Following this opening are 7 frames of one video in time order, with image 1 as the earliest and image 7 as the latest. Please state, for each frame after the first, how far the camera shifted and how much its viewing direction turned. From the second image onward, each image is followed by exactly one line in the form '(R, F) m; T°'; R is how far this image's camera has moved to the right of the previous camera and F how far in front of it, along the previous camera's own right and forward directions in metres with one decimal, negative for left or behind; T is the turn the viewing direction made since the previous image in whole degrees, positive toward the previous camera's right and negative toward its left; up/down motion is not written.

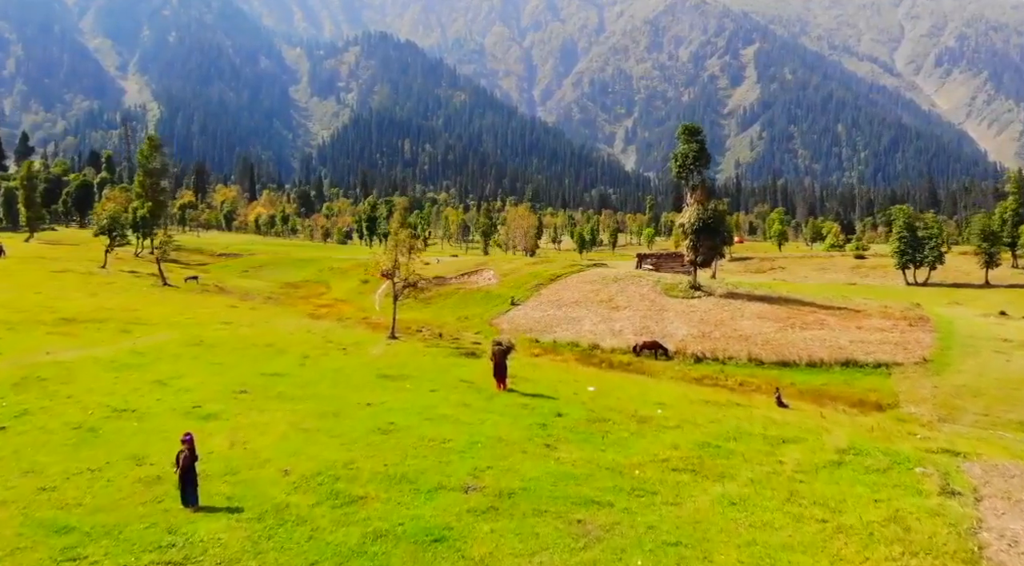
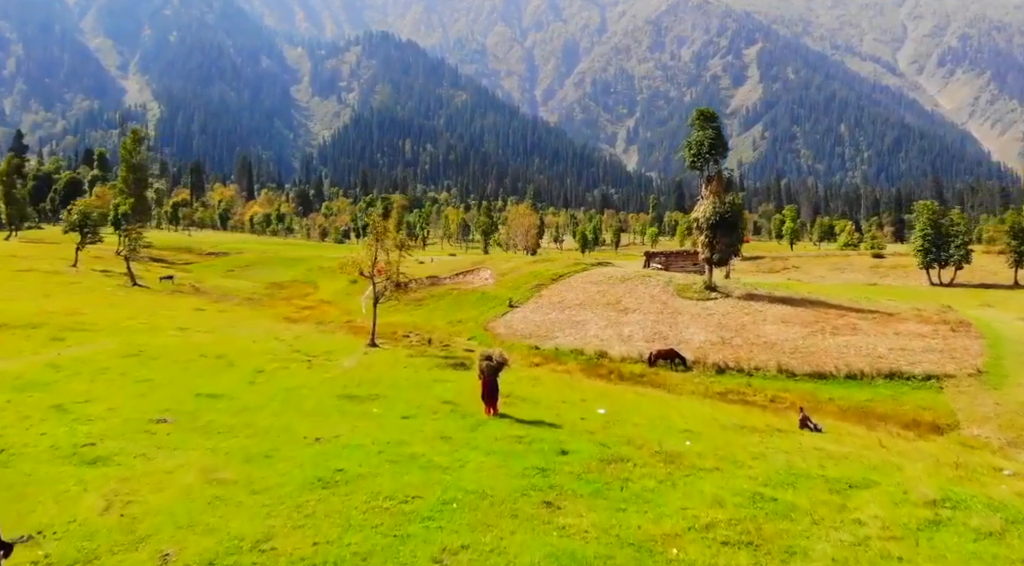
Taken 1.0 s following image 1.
(+0.4, +7.4) m; 0°
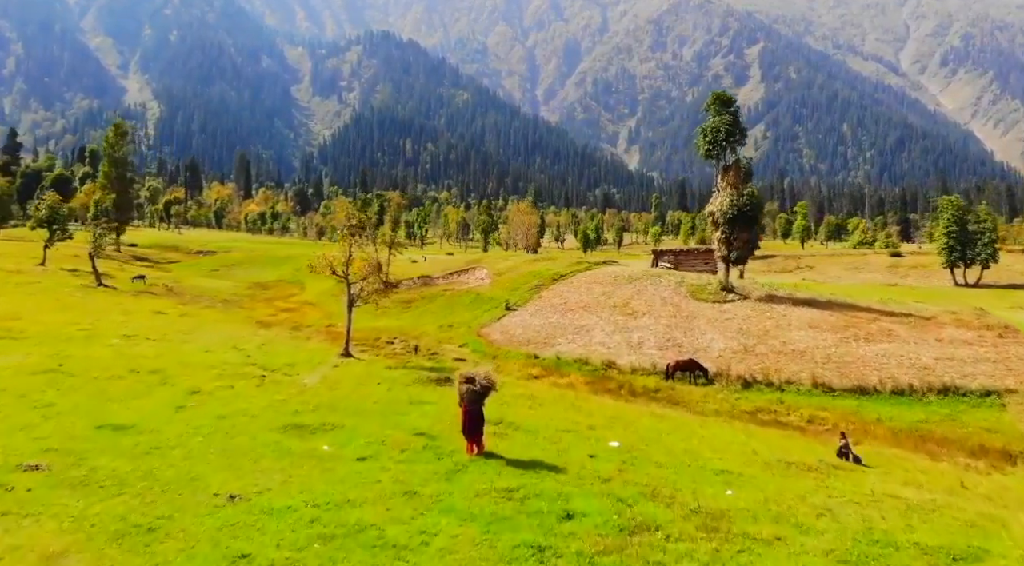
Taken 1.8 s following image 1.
(+0.4, +6.9) m; 0°
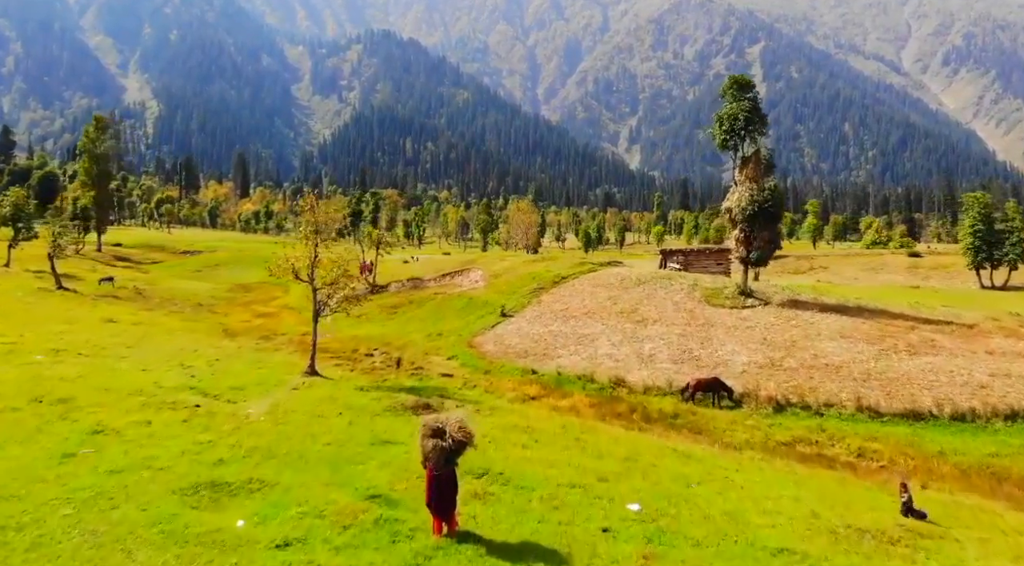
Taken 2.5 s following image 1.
(+0.4, +6.6) m; 0°
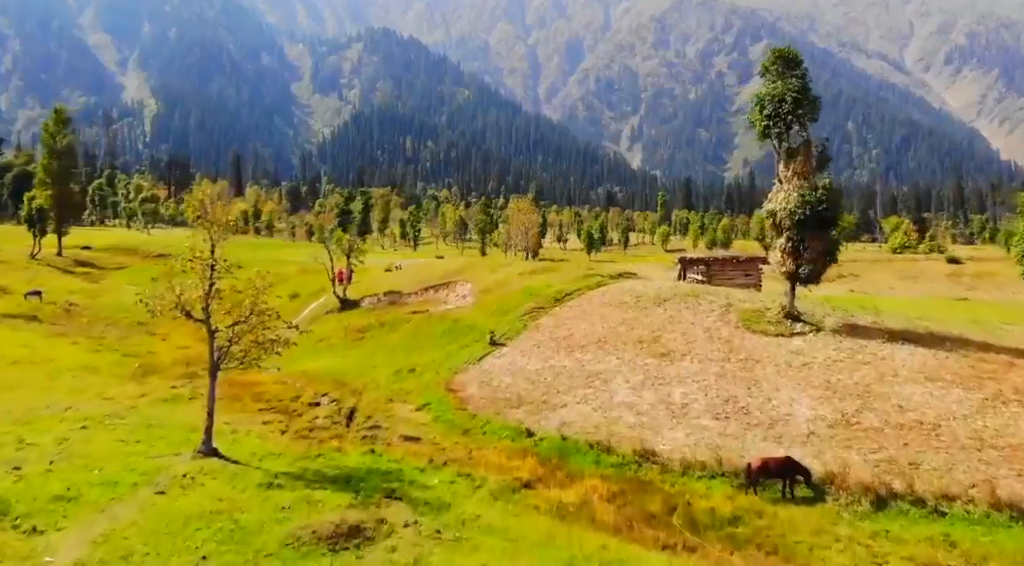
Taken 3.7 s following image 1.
(+0.6, +12.0) m; 0°
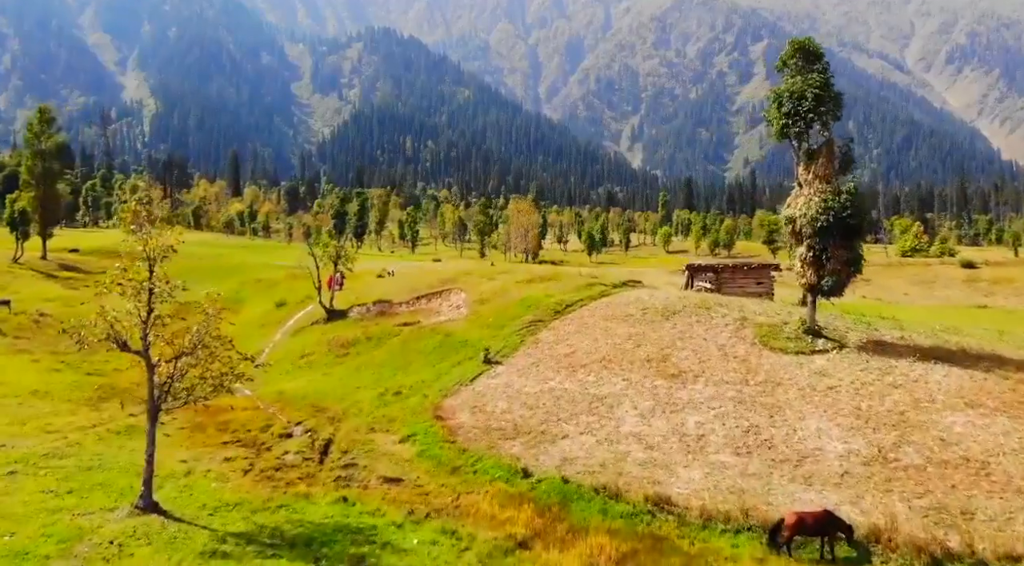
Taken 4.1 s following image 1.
(+0.2, +4.1) m; 0°
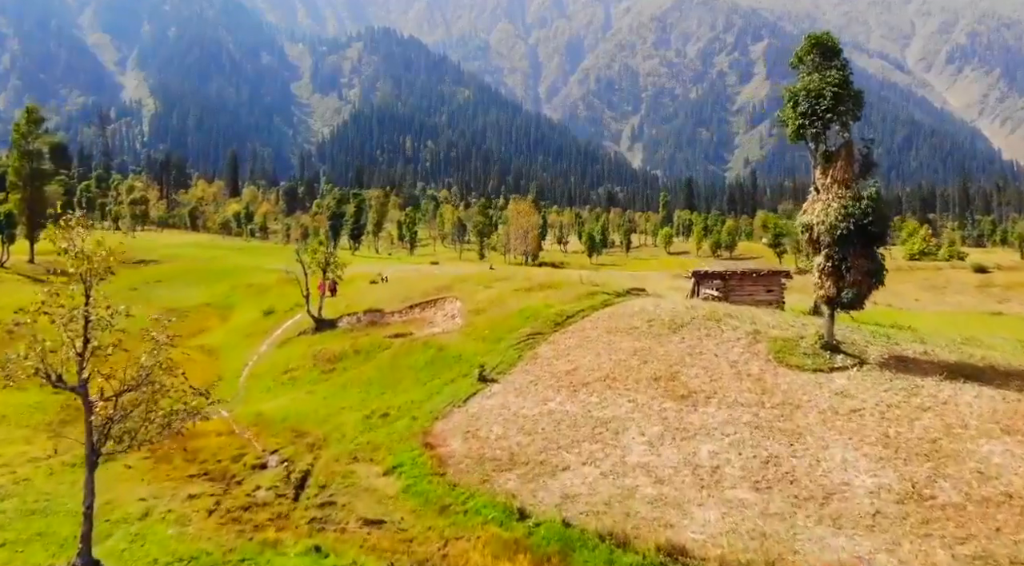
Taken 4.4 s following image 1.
(+0.2, +3.1) m; 0°
